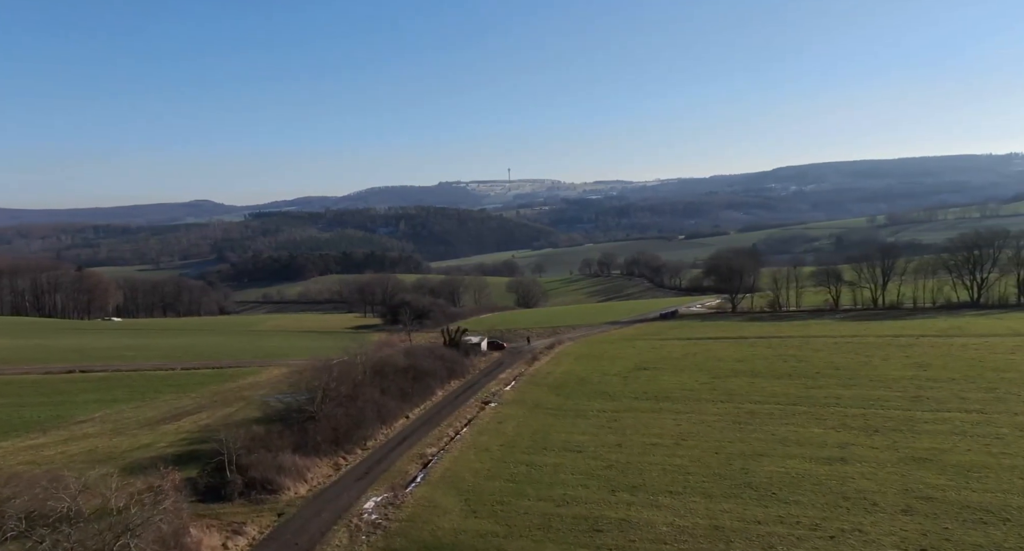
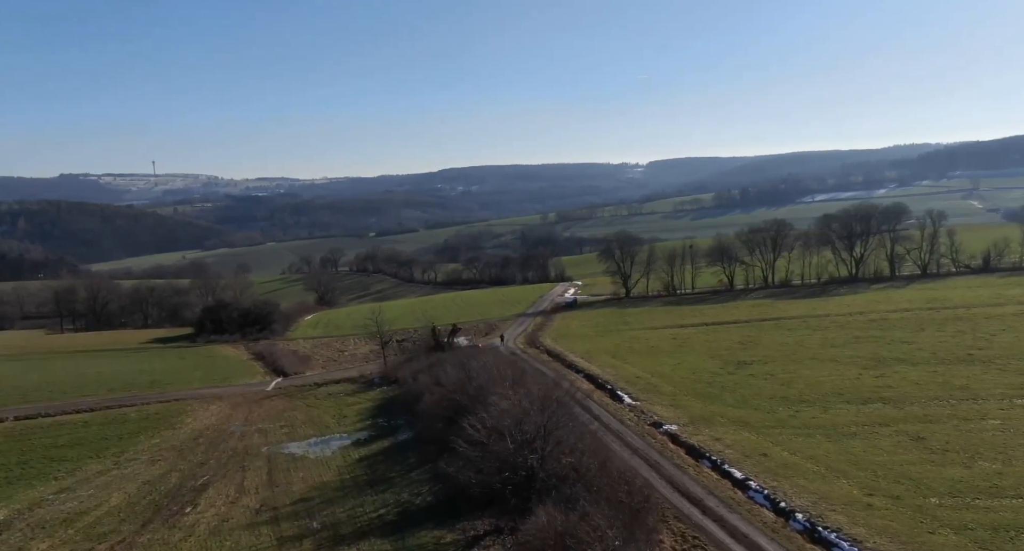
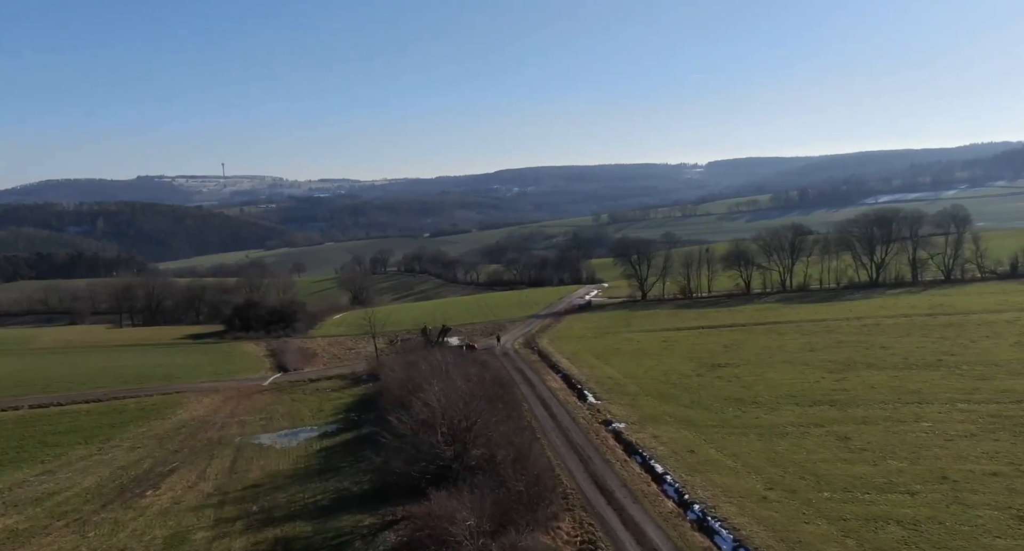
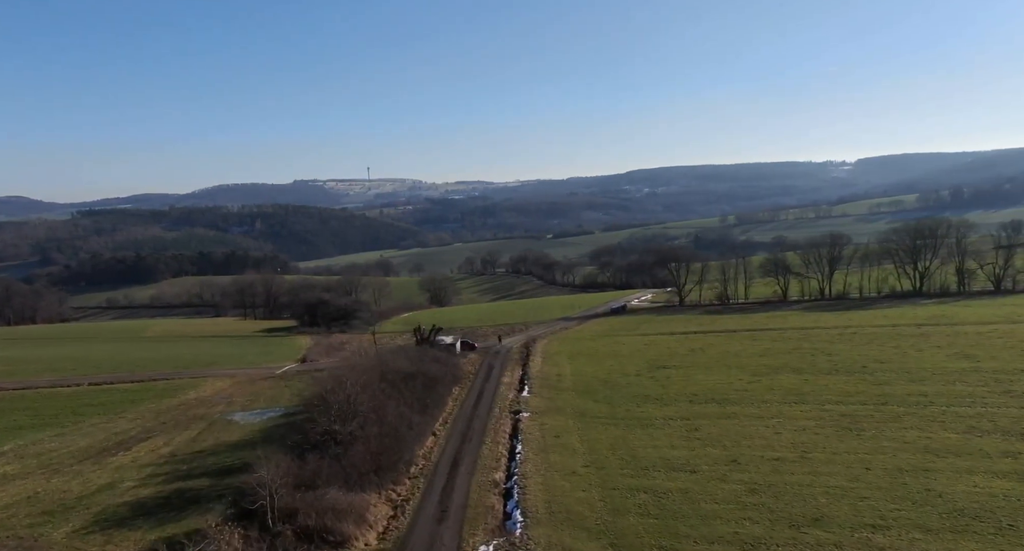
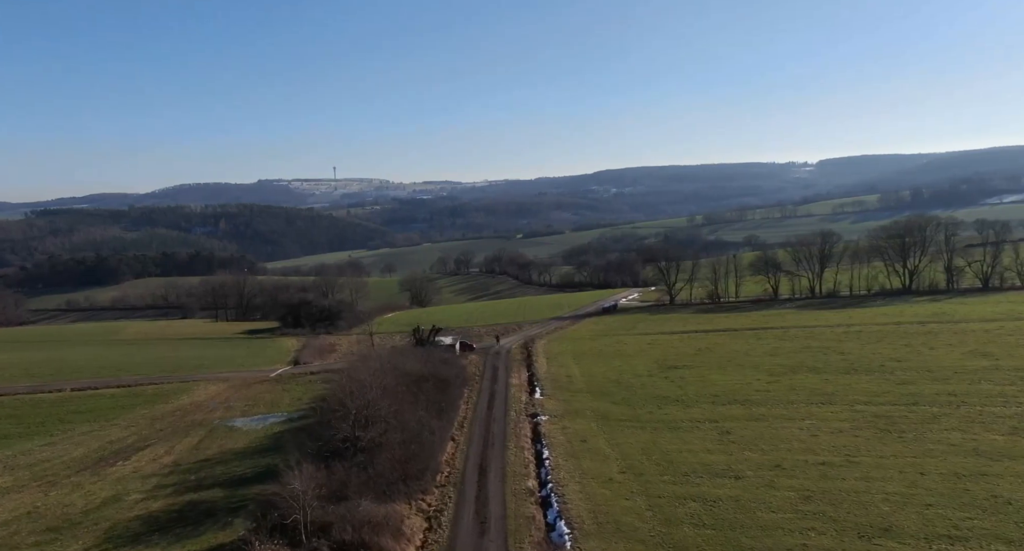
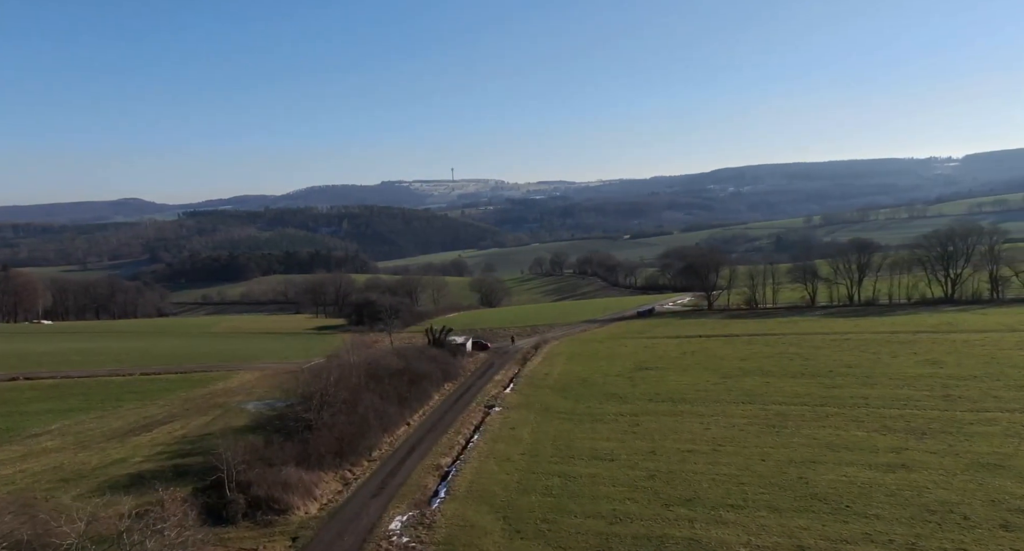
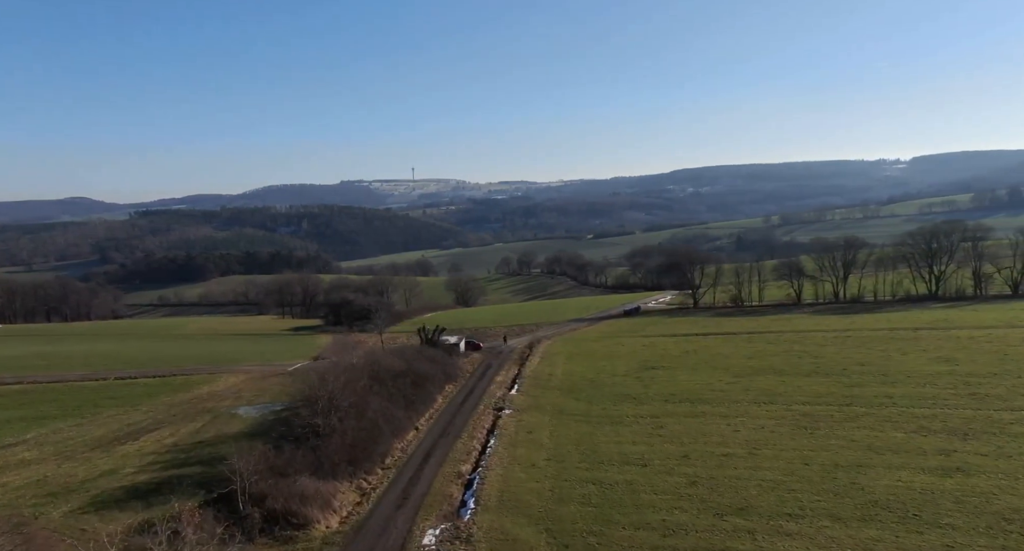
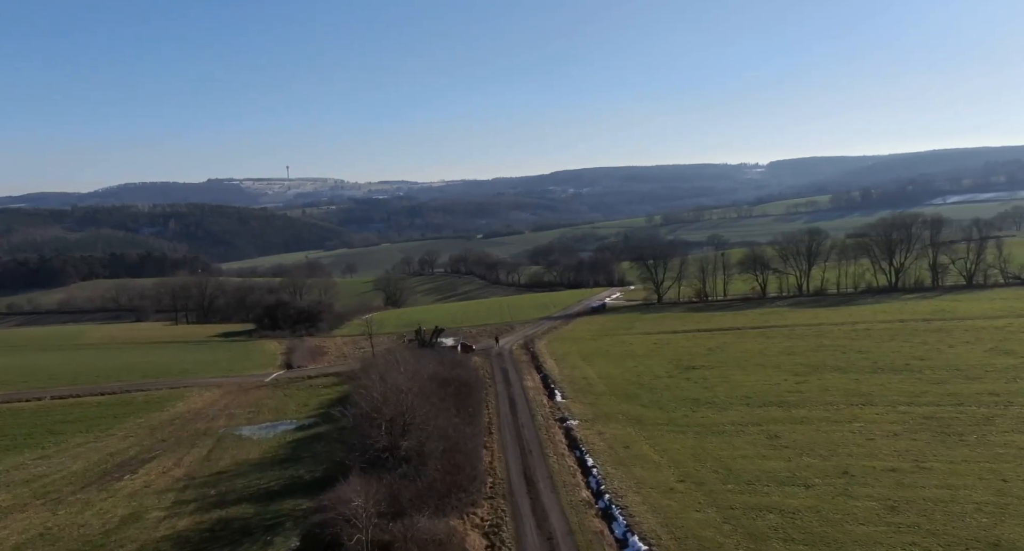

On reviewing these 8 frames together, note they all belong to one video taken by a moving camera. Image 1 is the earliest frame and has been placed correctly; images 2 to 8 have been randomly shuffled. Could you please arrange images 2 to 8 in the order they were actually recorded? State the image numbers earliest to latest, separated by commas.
6, 7, 4, 5, 8, 3, 2
